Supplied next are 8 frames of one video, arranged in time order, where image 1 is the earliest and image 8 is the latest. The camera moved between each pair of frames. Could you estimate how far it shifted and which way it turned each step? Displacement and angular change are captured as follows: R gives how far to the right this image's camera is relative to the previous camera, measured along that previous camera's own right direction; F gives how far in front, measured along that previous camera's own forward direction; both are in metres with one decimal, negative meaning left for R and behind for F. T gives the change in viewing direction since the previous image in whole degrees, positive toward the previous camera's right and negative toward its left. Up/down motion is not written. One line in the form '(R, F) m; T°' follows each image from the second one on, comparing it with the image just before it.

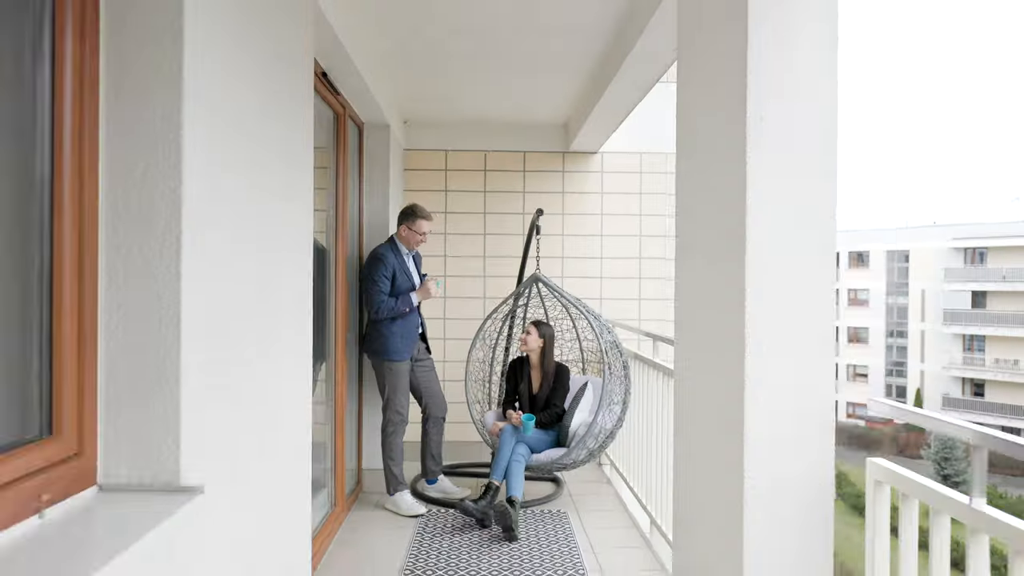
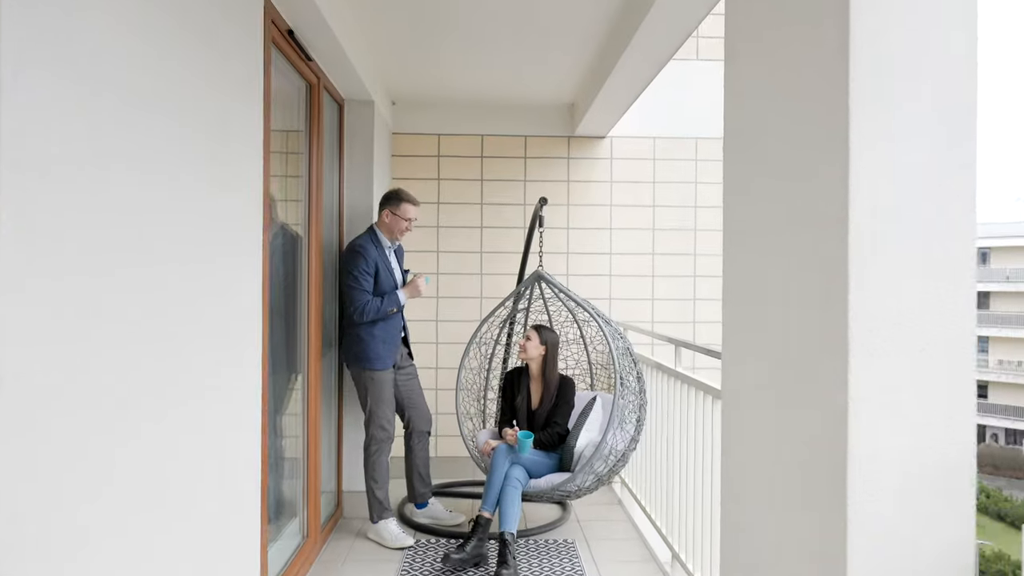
(0.0, +0.4) m; 0°
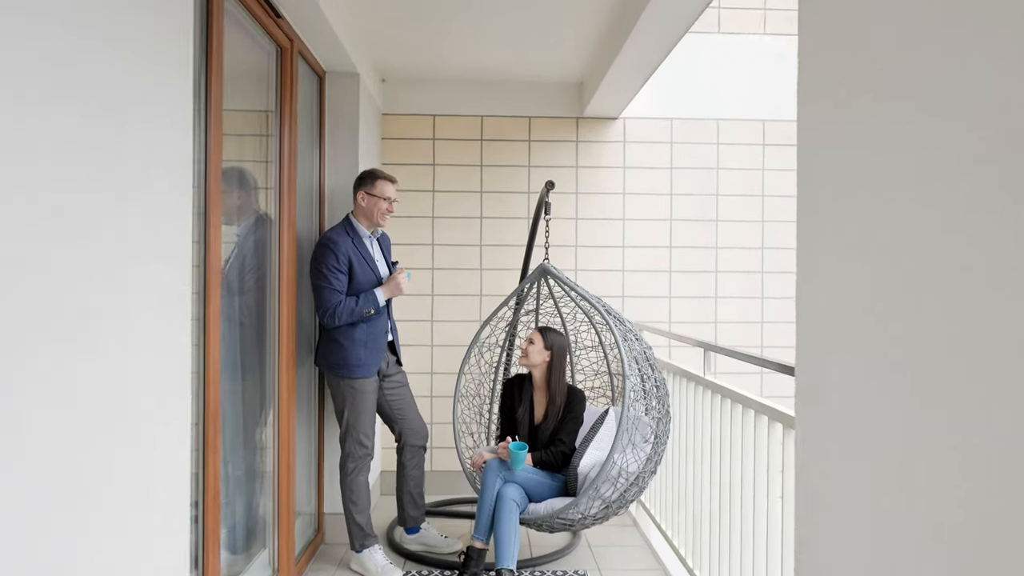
(0.0, +0.4) m; 0°
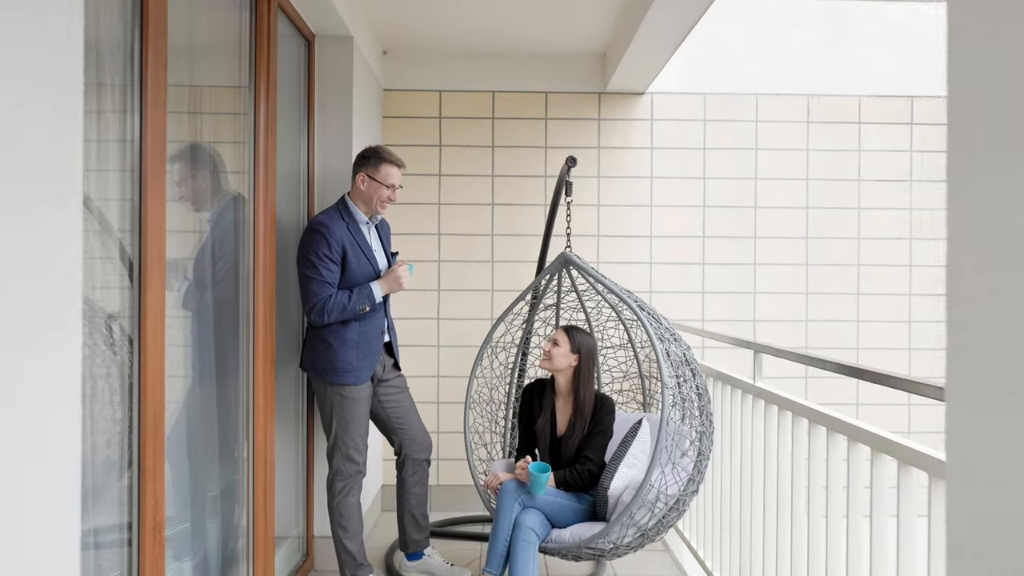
(0.0, +0.4) m; -1°
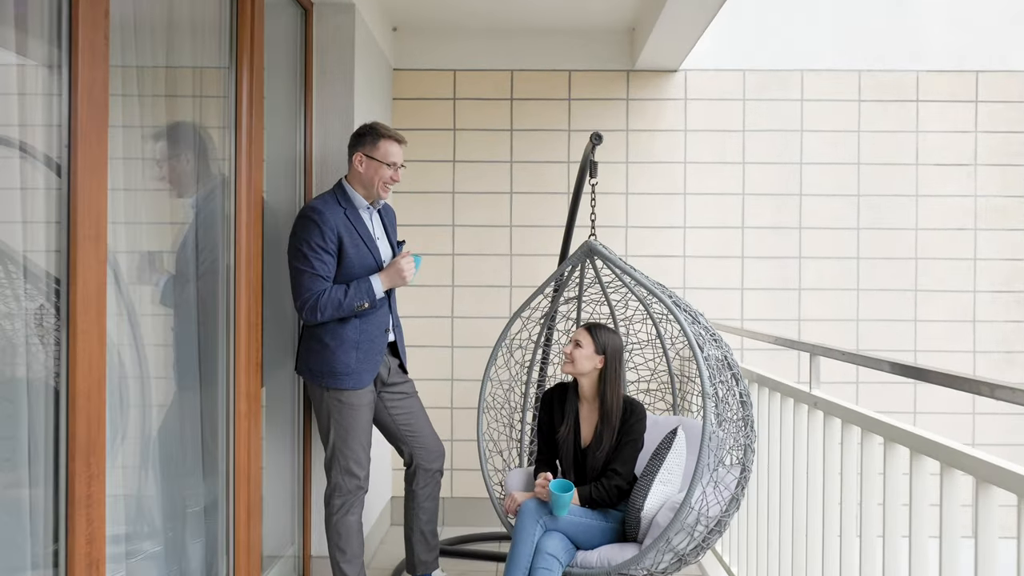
(0.0, +0.3) m; -2°
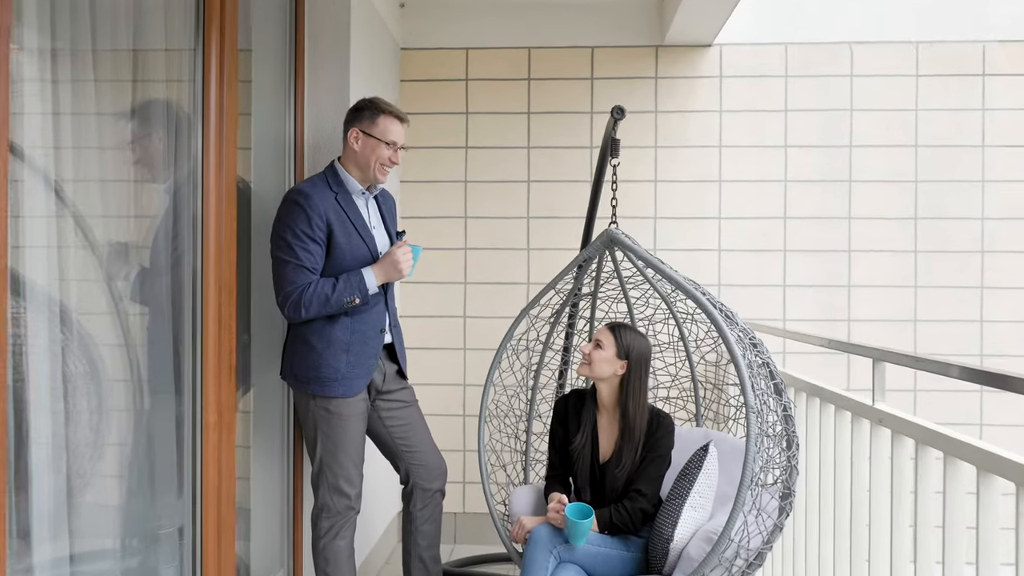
(+0.1, +0.3) m; -2°
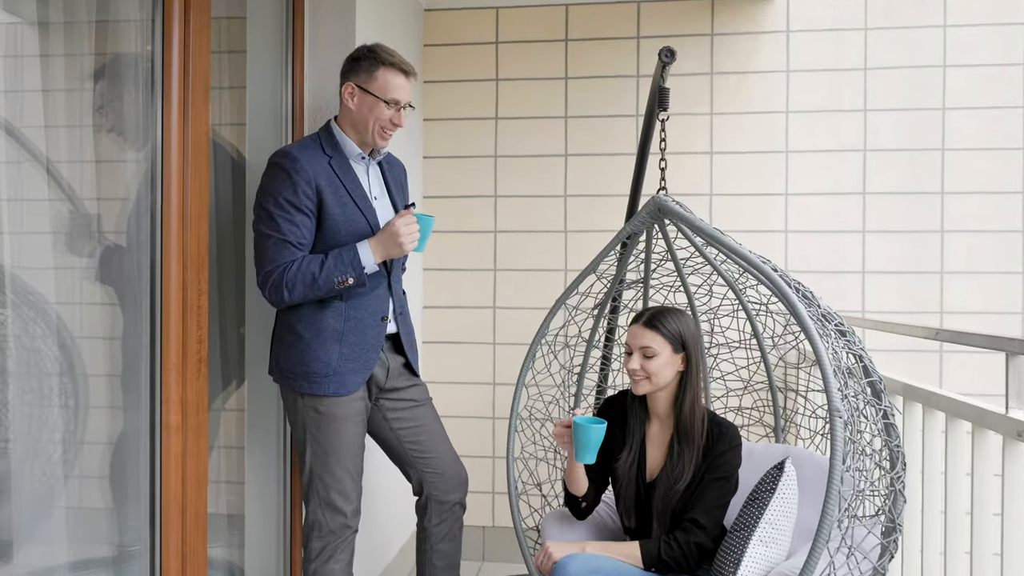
(+0.1, +0.3) m; -4°
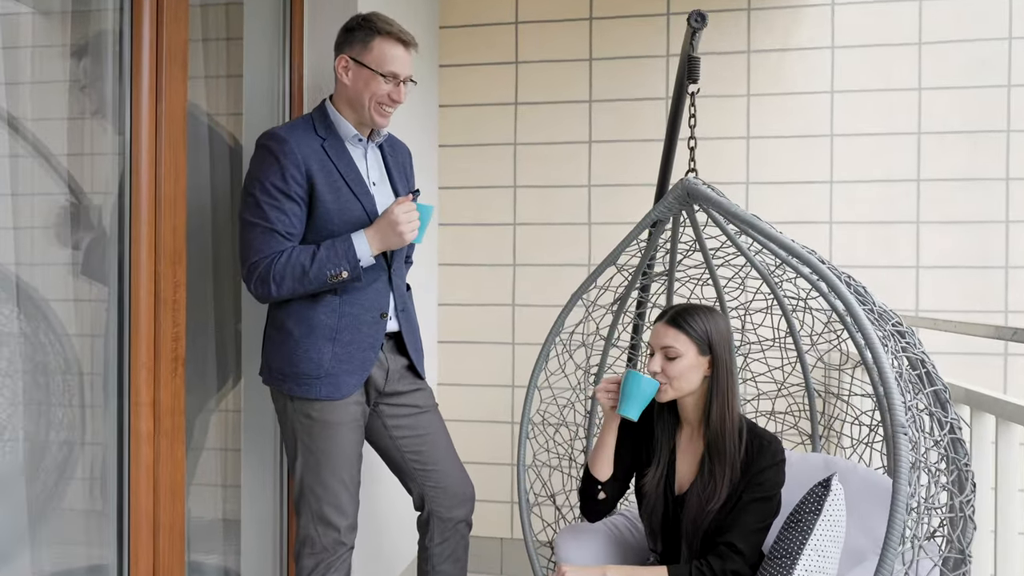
(+0.1, +0.2) m; -3°
